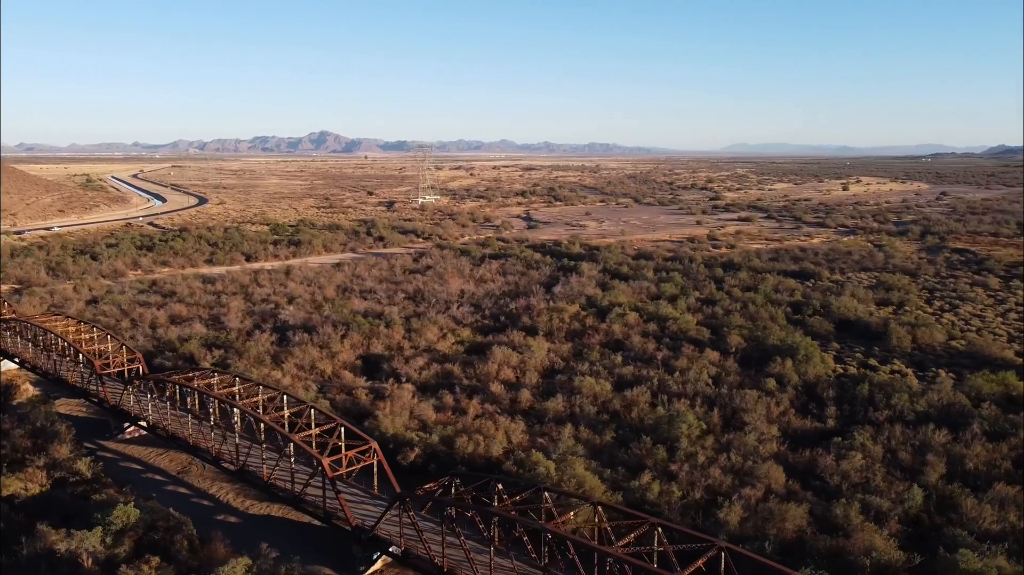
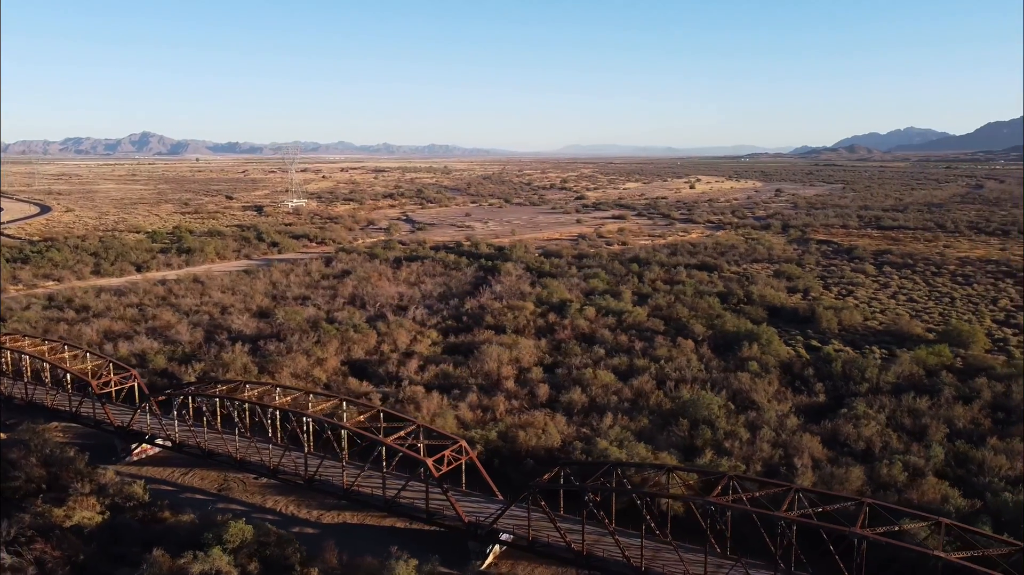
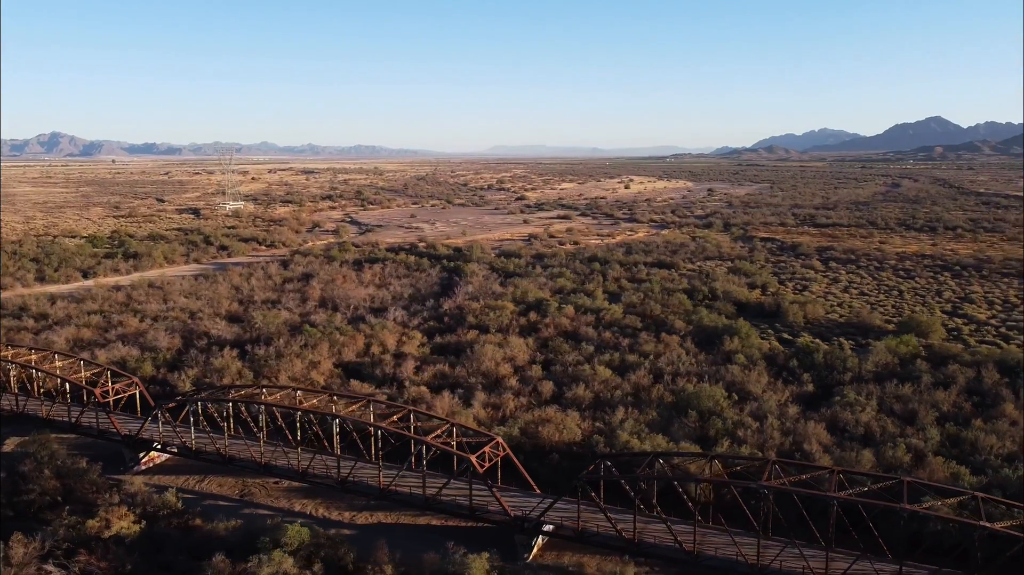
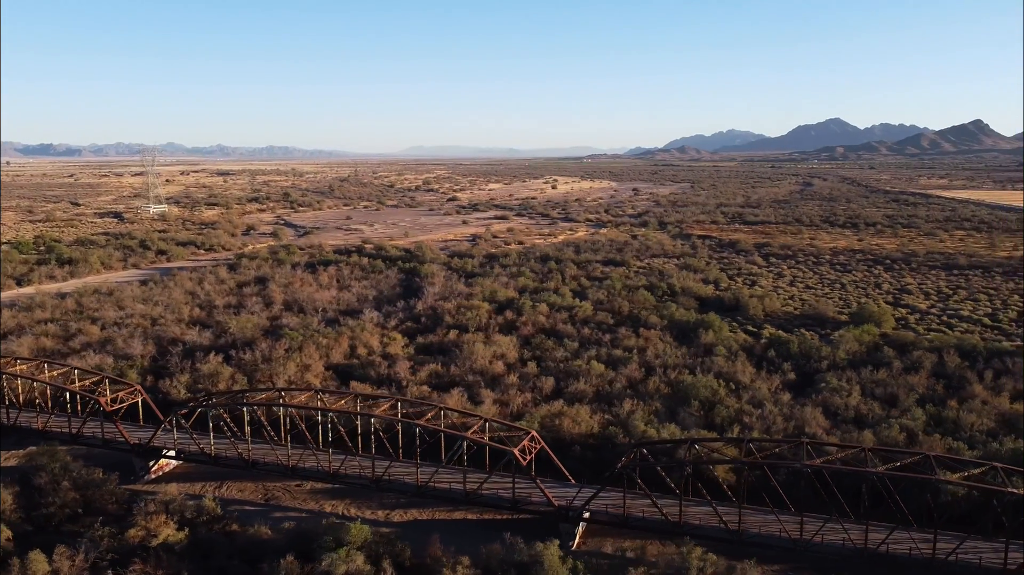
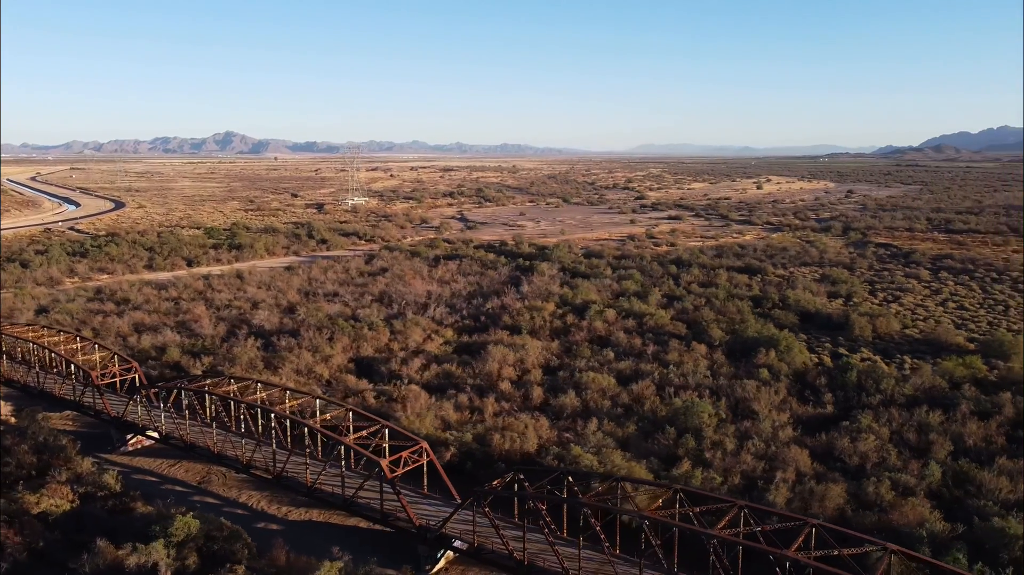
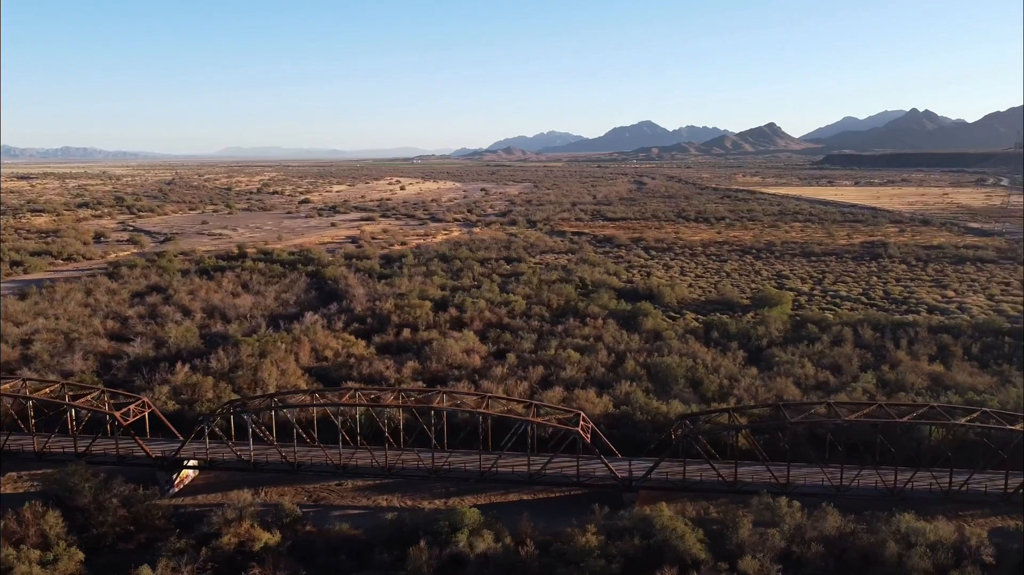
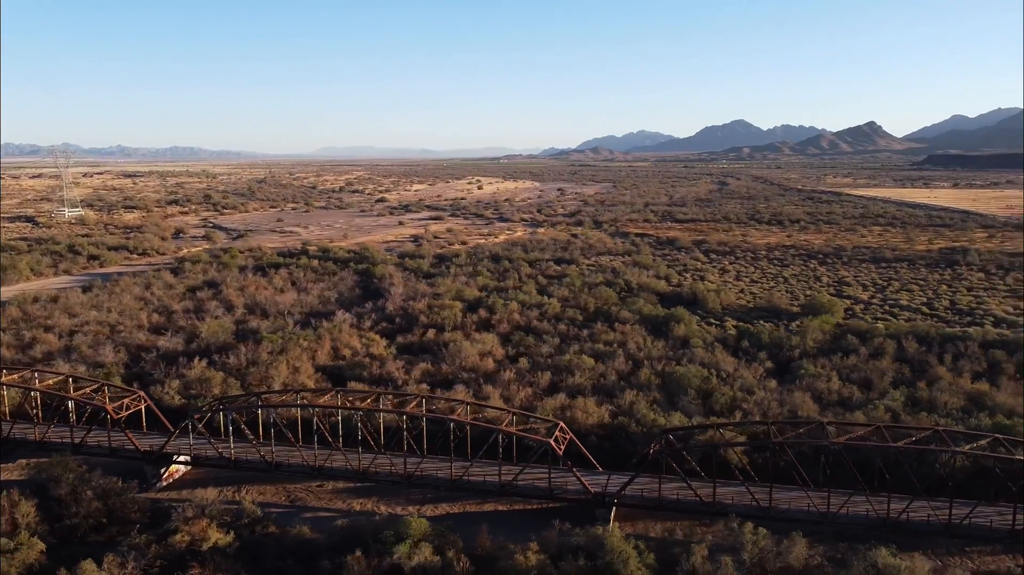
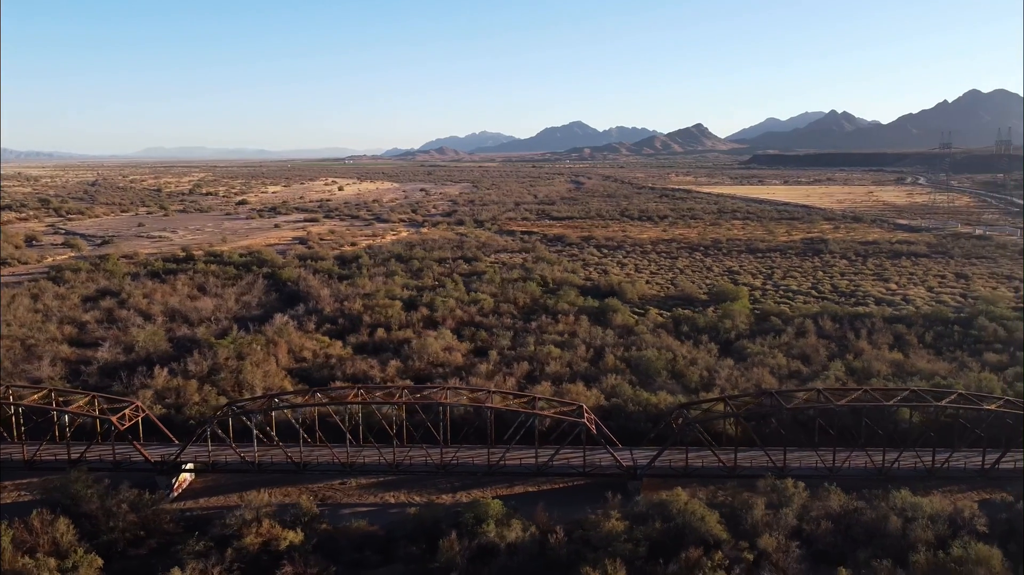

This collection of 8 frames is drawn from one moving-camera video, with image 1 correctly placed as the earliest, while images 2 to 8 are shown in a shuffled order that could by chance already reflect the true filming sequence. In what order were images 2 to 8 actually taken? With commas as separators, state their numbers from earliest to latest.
5, 2, 3, 4, 7, 6, 8
